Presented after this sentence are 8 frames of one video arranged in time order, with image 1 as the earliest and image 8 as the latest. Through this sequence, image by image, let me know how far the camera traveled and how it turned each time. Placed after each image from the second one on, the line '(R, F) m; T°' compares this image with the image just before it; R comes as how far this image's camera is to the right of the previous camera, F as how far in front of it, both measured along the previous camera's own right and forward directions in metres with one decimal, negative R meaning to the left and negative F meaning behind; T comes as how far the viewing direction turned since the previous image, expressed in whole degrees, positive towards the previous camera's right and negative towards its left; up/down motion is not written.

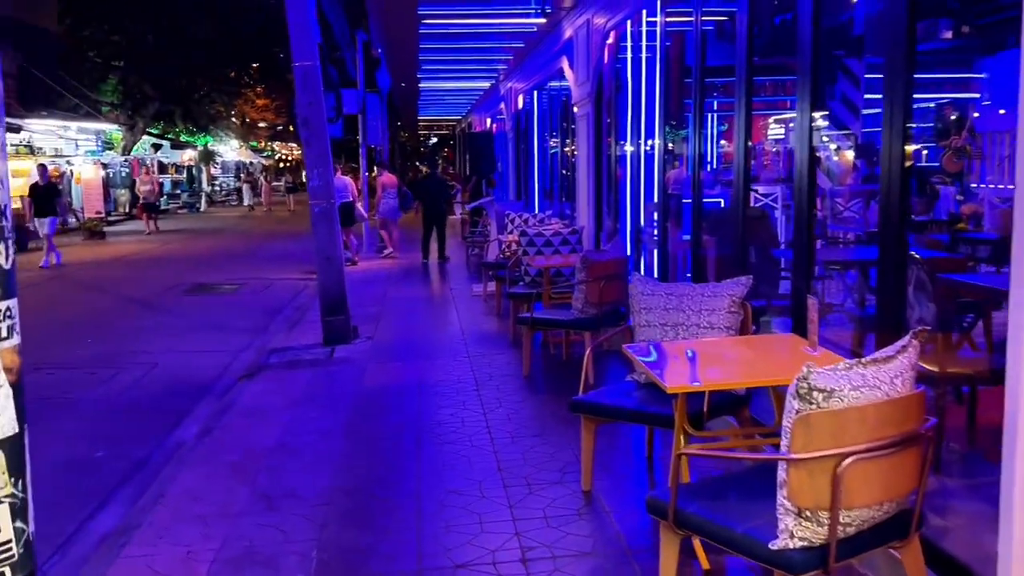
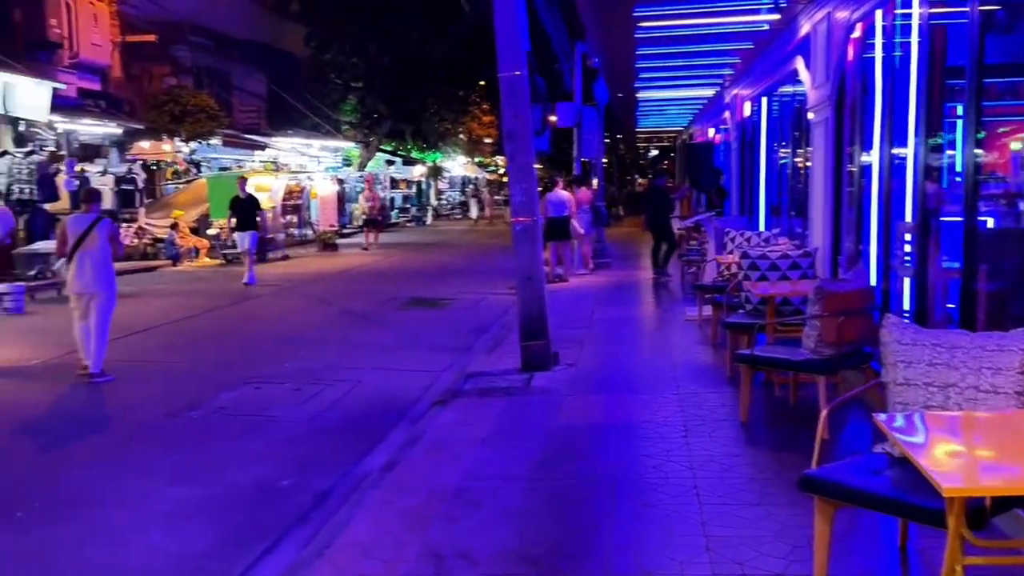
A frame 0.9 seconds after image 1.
(0.0, +0.7) m; -14°
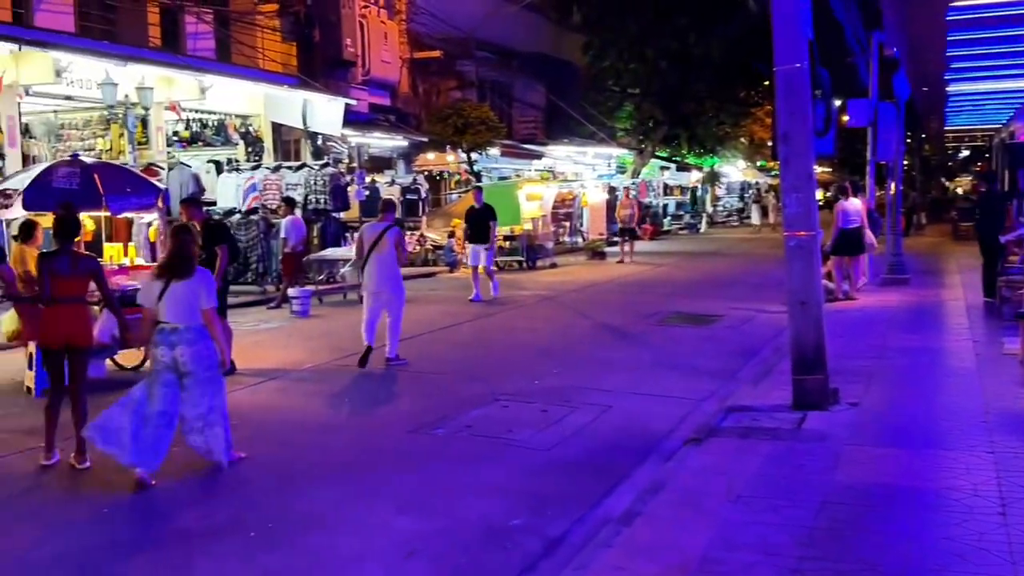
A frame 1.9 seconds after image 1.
(+0.1, +0.7) m; -17°
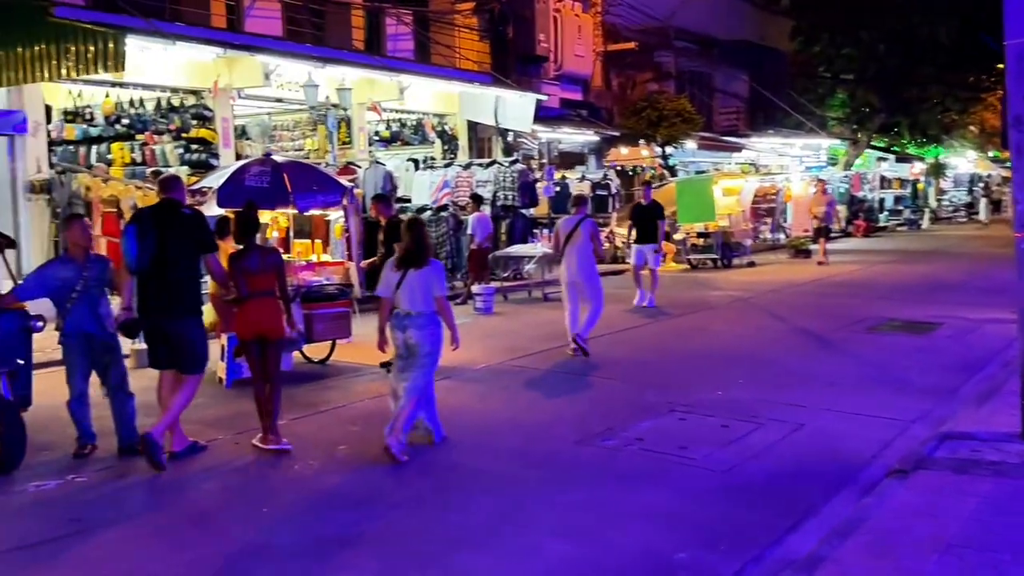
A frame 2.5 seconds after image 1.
(+0.2, +0.5) m; -12°
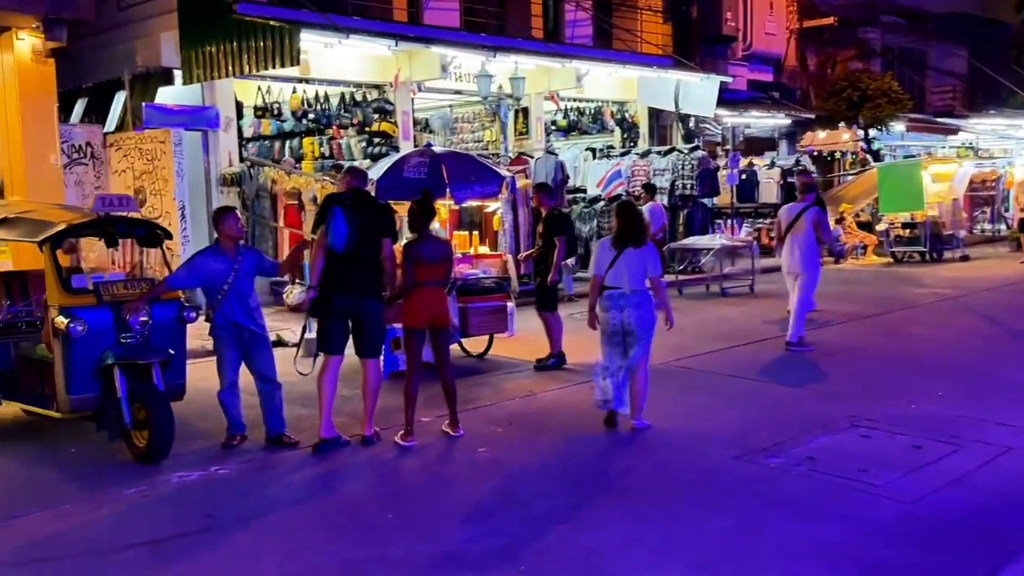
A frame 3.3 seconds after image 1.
(+0.2, +0.6) m; -12°
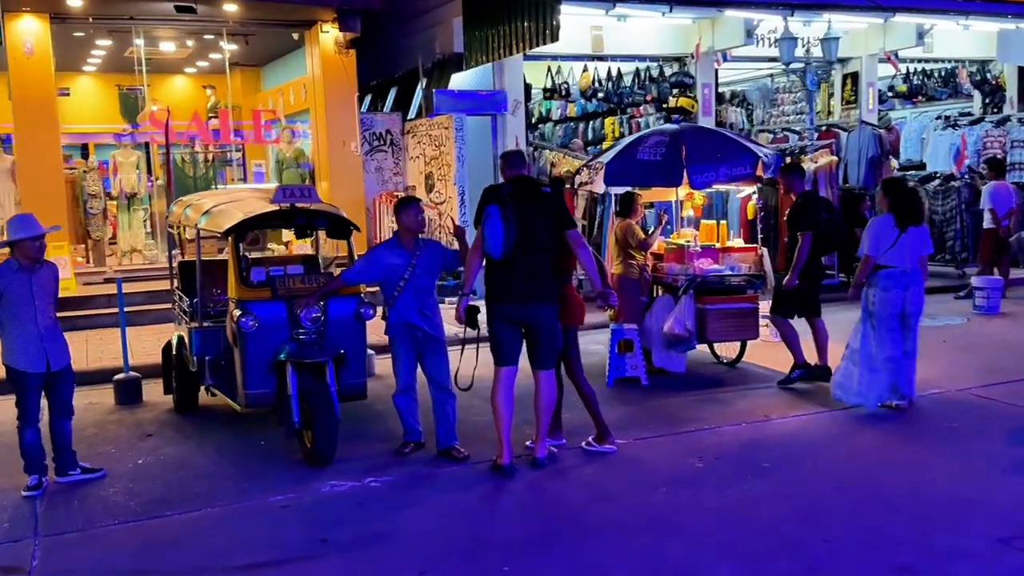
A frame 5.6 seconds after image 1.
(+0.9, +1.2) m; -22°
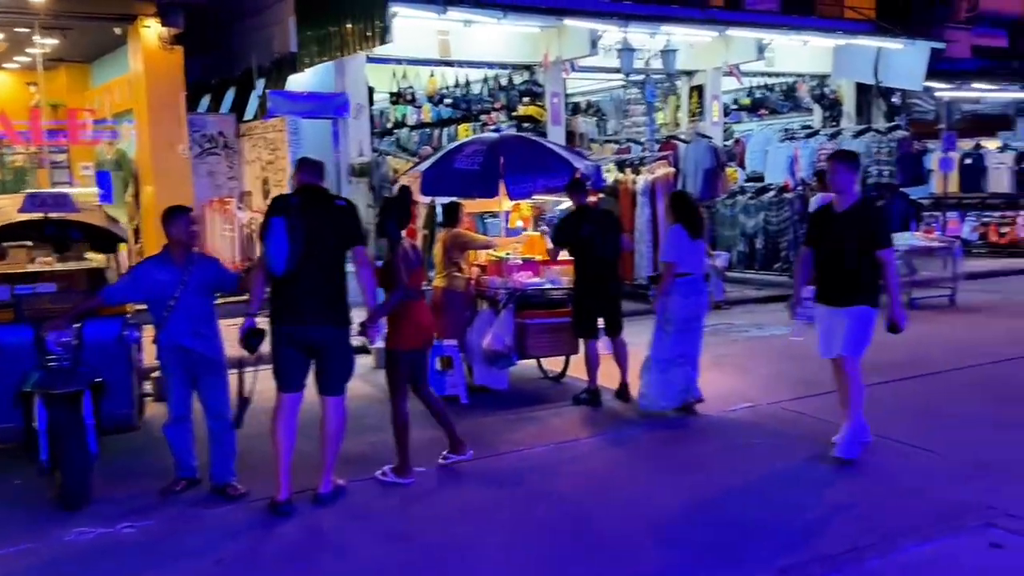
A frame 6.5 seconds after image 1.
(+0.6, +0.4) m; +8°
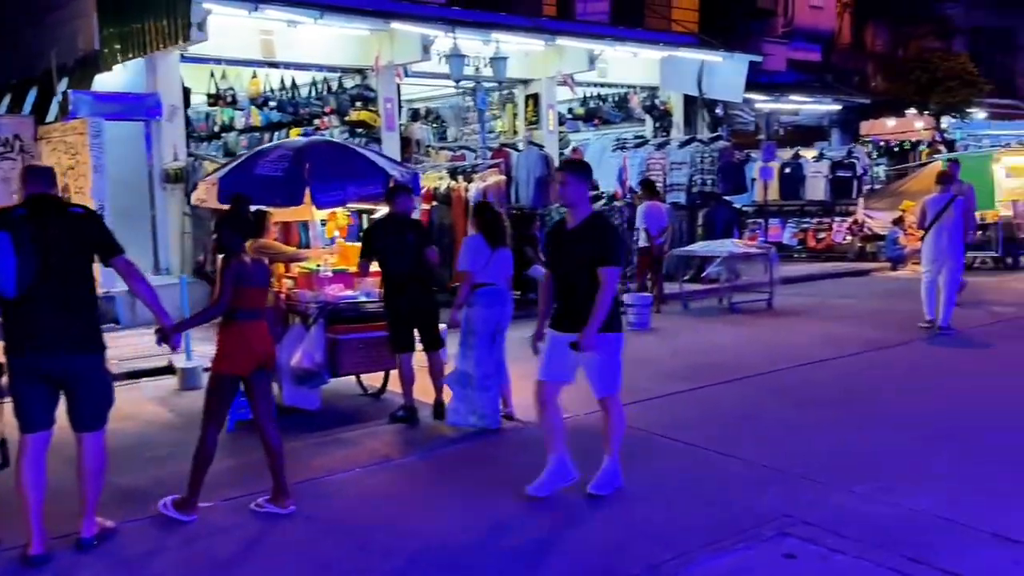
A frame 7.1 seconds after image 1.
(+0.3, +0.3) m; +9°
